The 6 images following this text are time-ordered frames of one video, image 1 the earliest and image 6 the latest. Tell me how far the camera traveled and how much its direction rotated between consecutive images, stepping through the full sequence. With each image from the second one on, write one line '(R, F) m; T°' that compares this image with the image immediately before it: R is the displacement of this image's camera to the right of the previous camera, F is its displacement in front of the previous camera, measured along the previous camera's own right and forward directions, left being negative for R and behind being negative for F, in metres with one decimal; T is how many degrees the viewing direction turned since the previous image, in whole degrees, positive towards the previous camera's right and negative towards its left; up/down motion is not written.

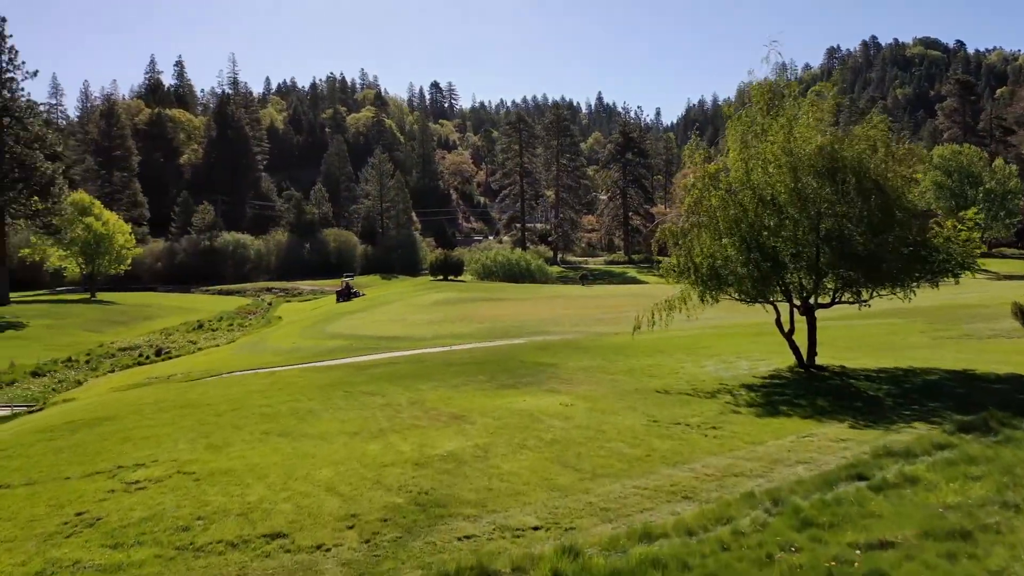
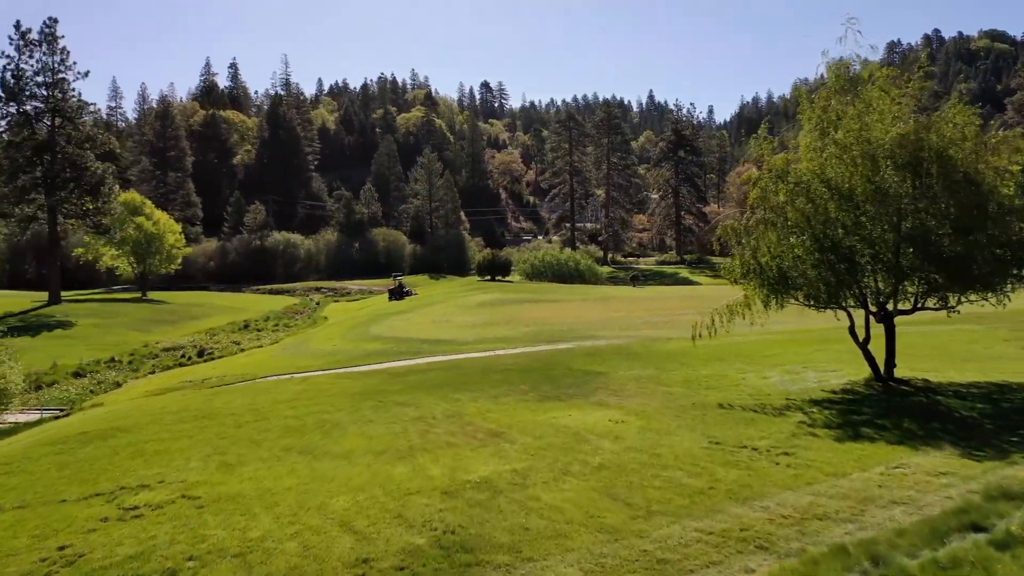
(+0.1, +1.3) m; -3°
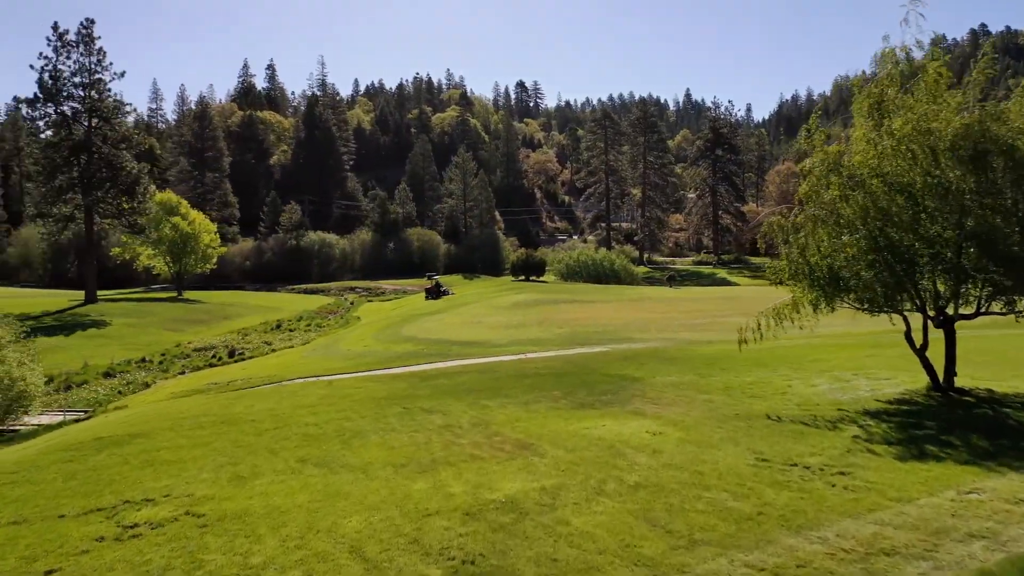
(+0.1, +0.8) m; -2°
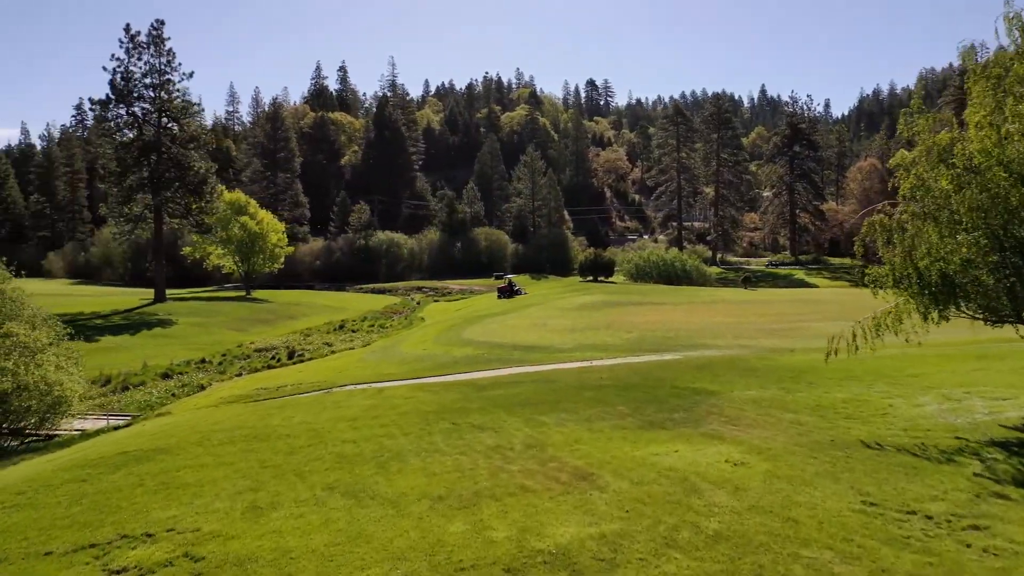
(+0.1, +1.5) m; -5°
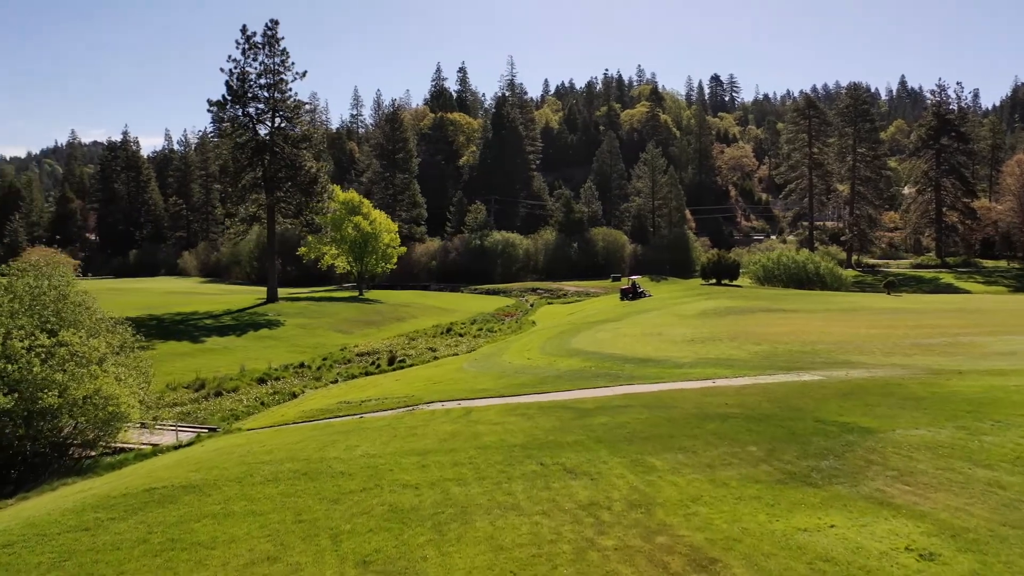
(+0.2, +2.5) m; -8°
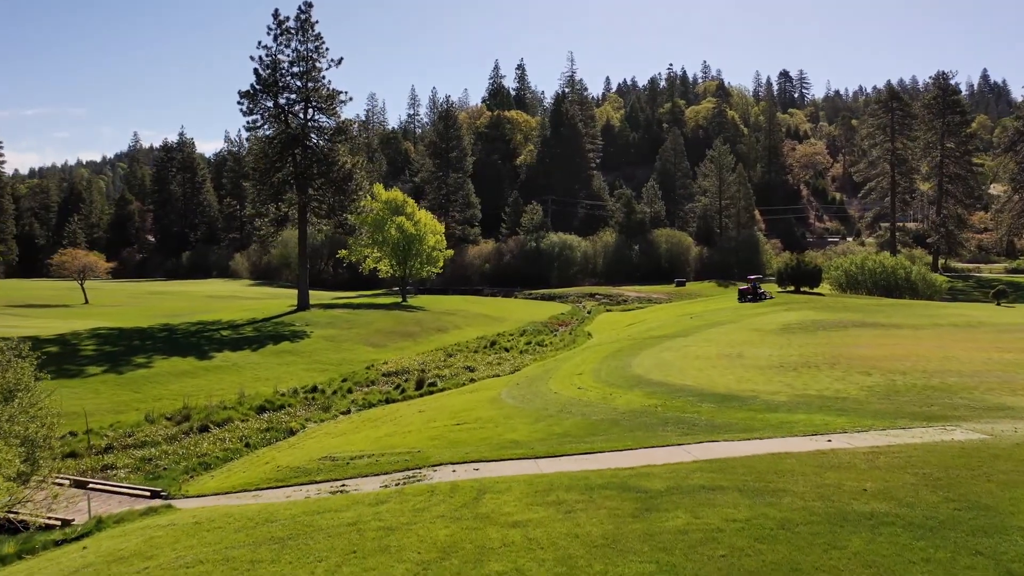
(+0.4, +4.9) m; -4°
